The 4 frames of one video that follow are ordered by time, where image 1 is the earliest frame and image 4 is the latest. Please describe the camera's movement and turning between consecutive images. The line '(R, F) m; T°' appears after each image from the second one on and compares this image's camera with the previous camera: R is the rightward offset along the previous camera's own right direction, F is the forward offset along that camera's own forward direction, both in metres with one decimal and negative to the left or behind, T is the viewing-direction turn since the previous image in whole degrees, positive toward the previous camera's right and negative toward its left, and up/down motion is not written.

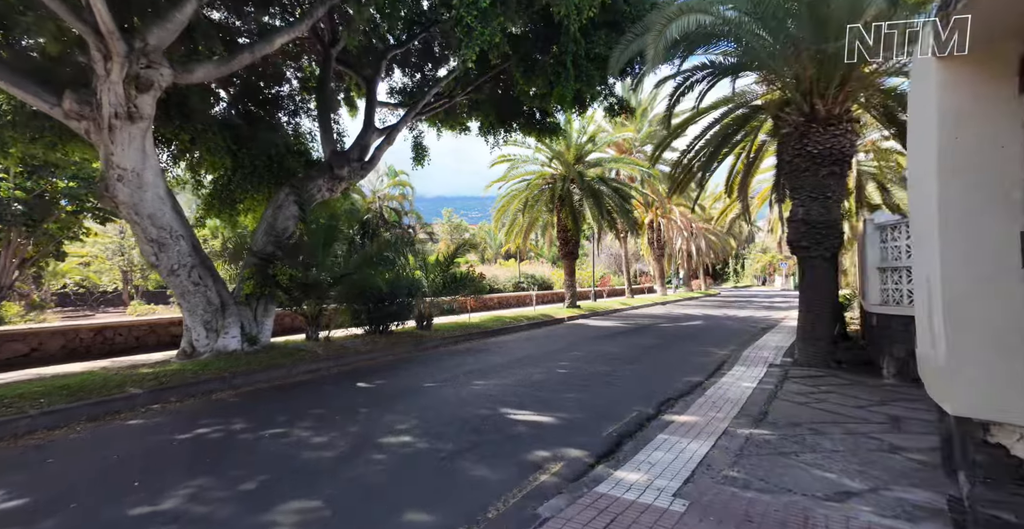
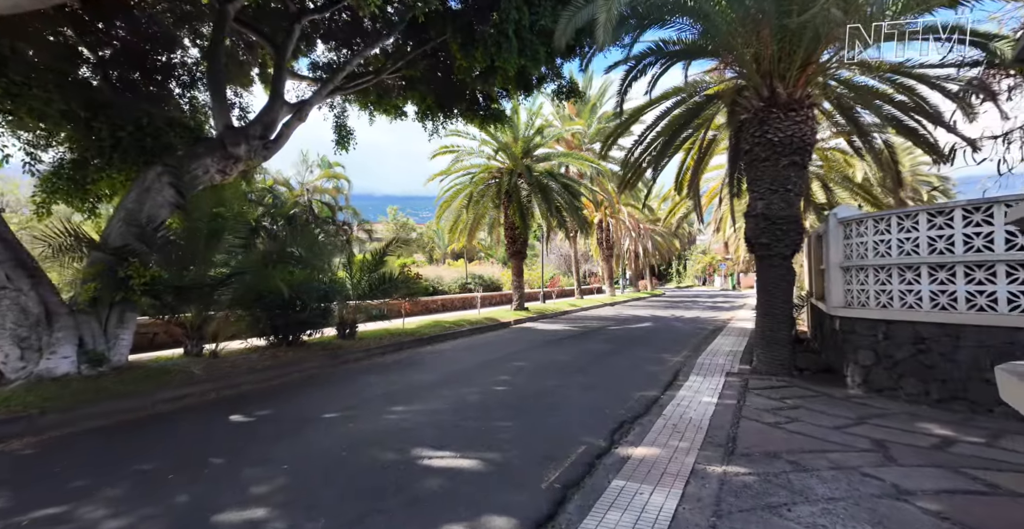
(+0.3, +1.2) m; +5°
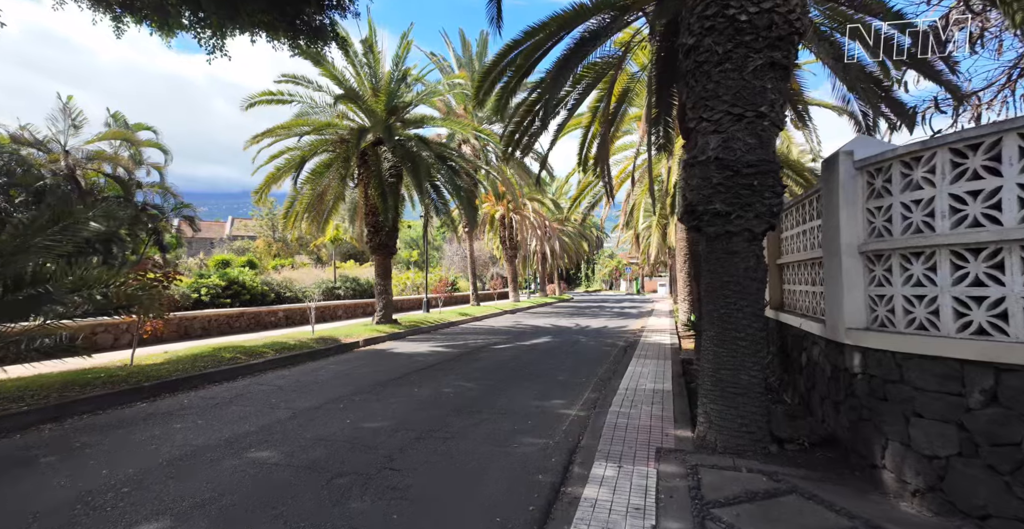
(+1.5, +4.2) m; +9°
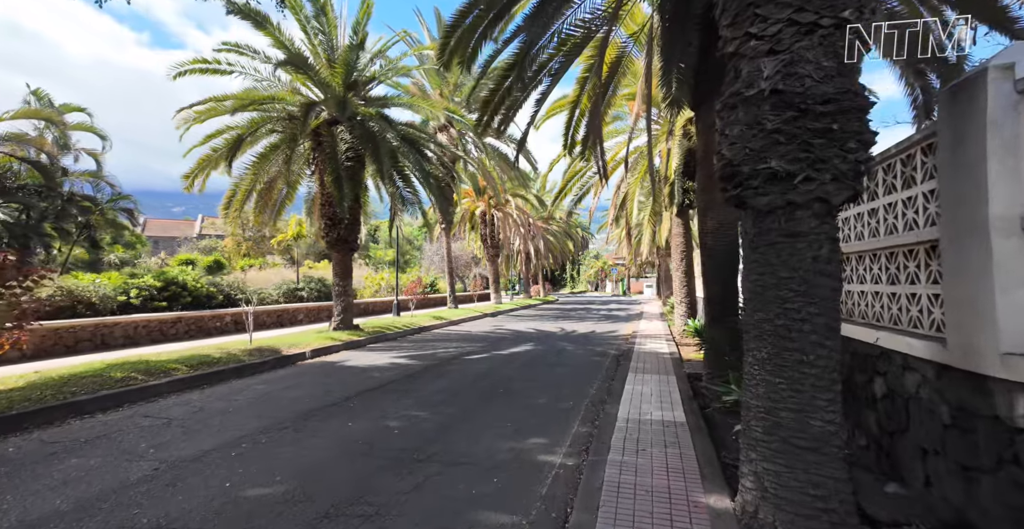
(+0.2, +1.7) m; +2°
